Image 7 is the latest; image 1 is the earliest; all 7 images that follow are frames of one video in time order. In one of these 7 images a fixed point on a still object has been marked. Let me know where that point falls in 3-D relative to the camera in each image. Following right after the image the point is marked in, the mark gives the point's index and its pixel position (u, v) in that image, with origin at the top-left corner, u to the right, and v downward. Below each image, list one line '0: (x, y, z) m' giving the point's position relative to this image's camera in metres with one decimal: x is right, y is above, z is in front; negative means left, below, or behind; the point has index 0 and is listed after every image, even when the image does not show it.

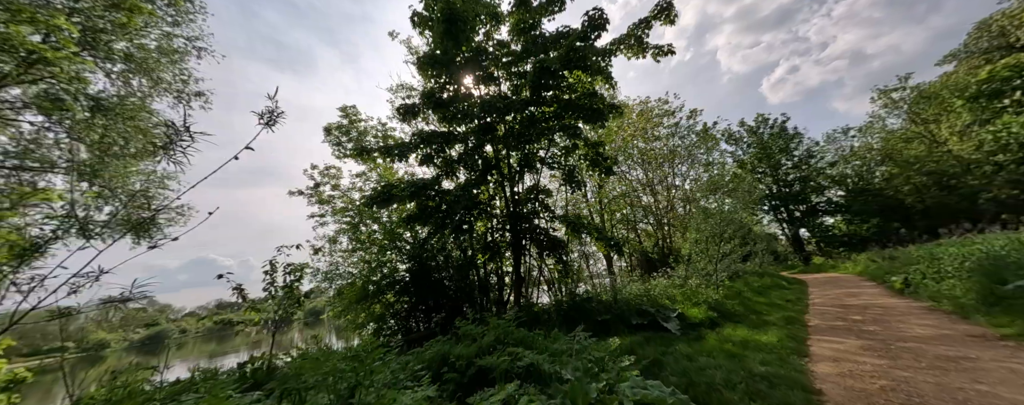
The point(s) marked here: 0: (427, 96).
0: (-1.9, +2.5, +6.9) m
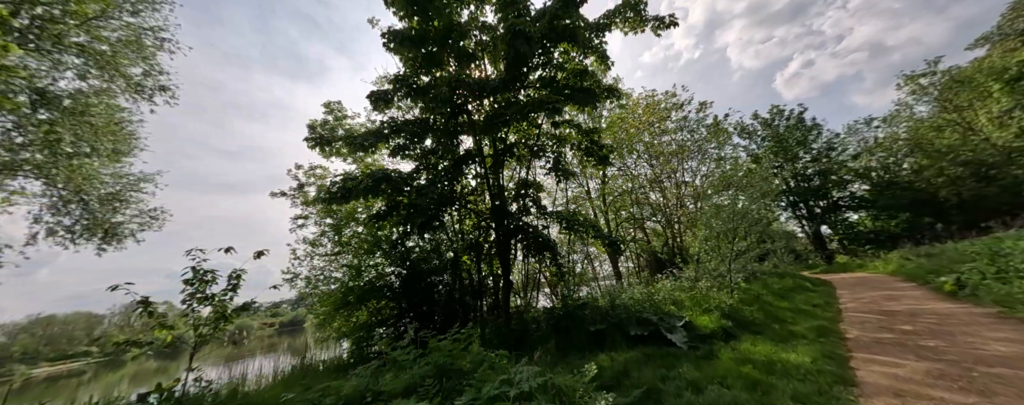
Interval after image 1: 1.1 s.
0: (-2.3, +2.6, +6.2) m
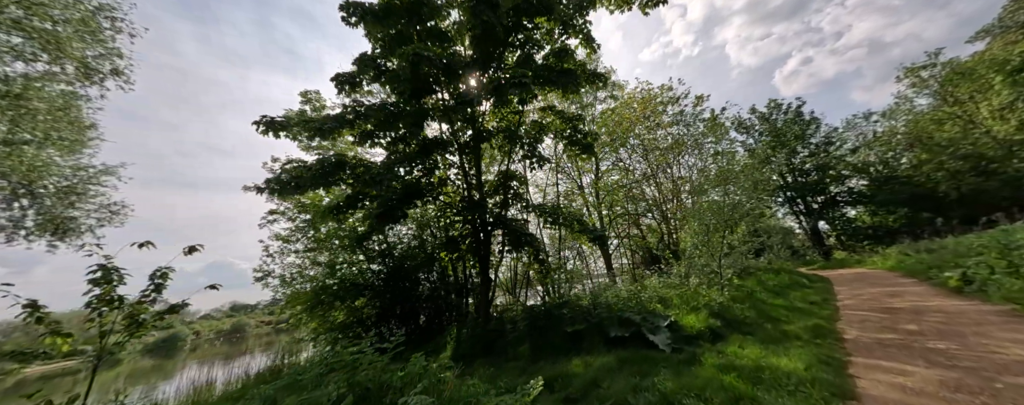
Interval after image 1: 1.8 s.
0: (-2.8, +2.7, +5.7) m
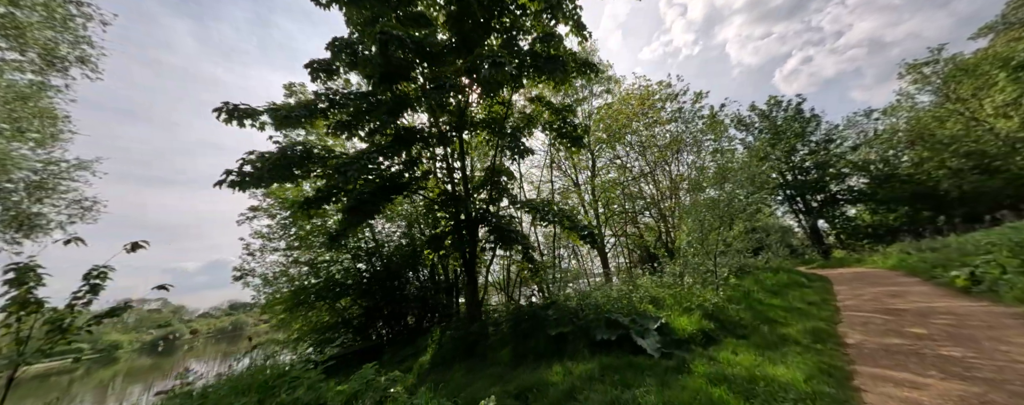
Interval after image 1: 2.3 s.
0: (-3.1, +2.8, +5.4) m
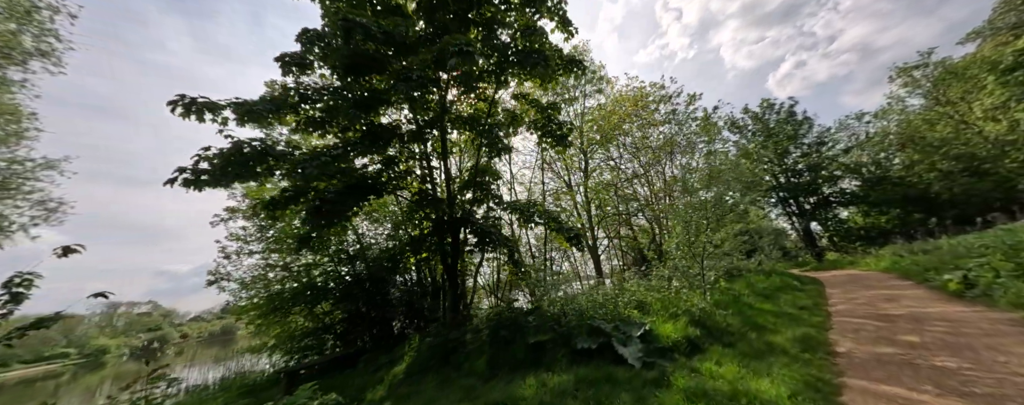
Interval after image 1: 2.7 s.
0: (-3.5, +2.8, +5.2) m
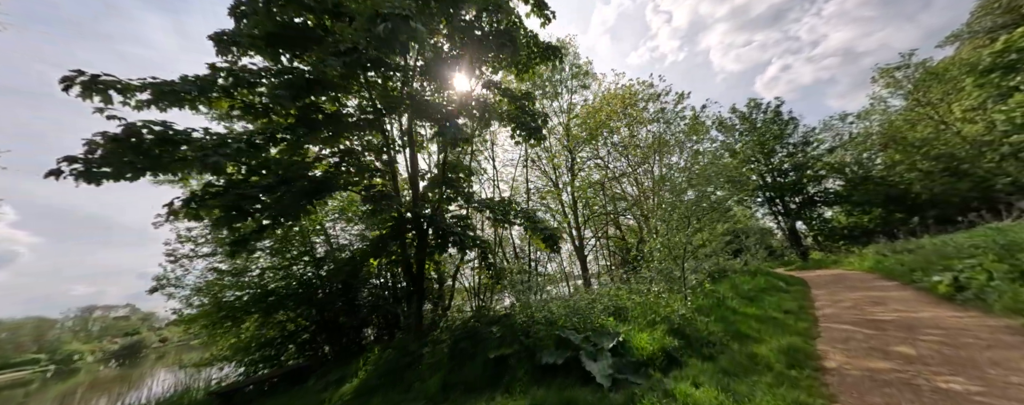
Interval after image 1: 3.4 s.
0: (-4.0, +2.9, +4.6) m
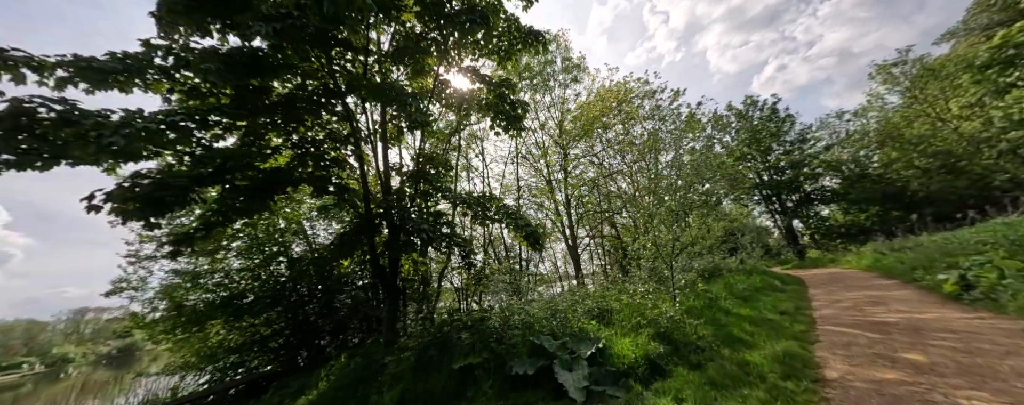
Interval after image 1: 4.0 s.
0: (-4.4, +2.9, +4.2) m
